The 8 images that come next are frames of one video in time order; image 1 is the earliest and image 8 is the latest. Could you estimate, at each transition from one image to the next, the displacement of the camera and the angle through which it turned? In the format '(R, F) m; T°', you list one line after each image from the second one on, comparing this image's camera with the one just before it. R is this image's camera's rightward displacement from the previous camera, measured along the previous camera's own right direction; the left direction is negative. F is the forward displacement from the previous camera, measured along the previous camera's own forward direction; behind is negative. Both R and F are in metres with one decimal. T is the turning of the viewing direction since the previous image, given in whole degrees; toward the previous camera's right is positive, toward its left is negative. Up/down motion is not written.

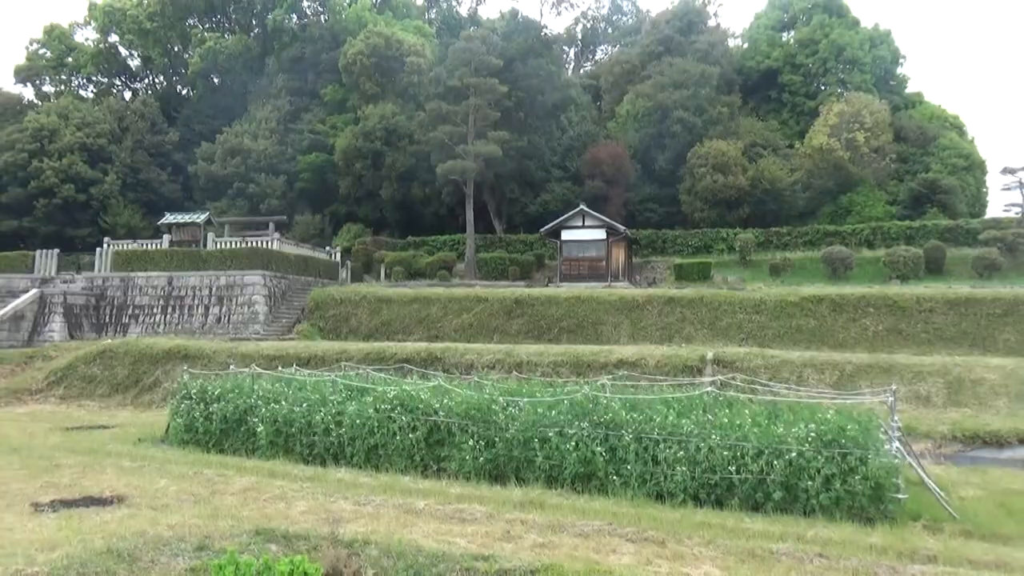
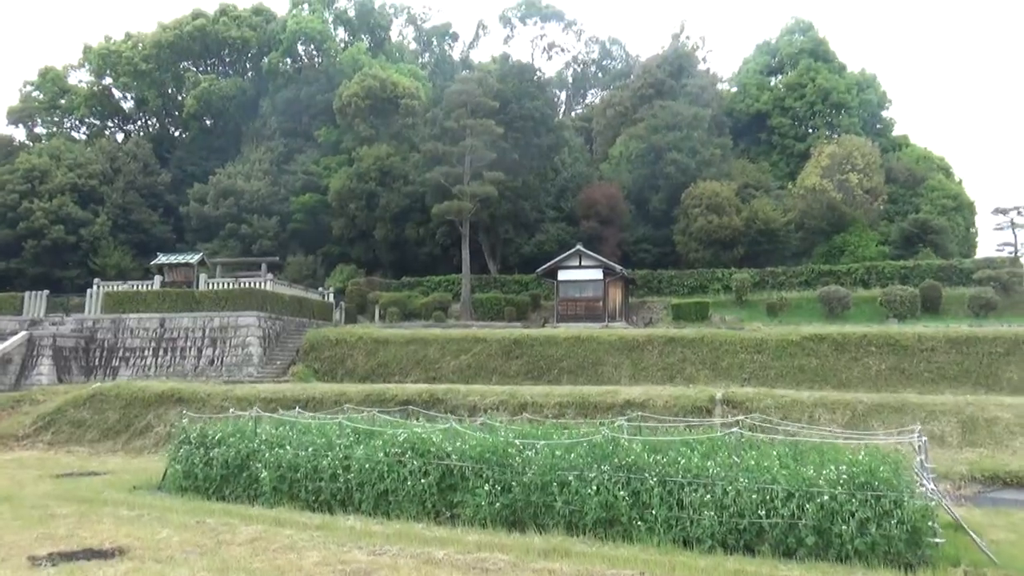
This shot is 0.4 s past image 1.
(-0.3, +0.2) m; +1°
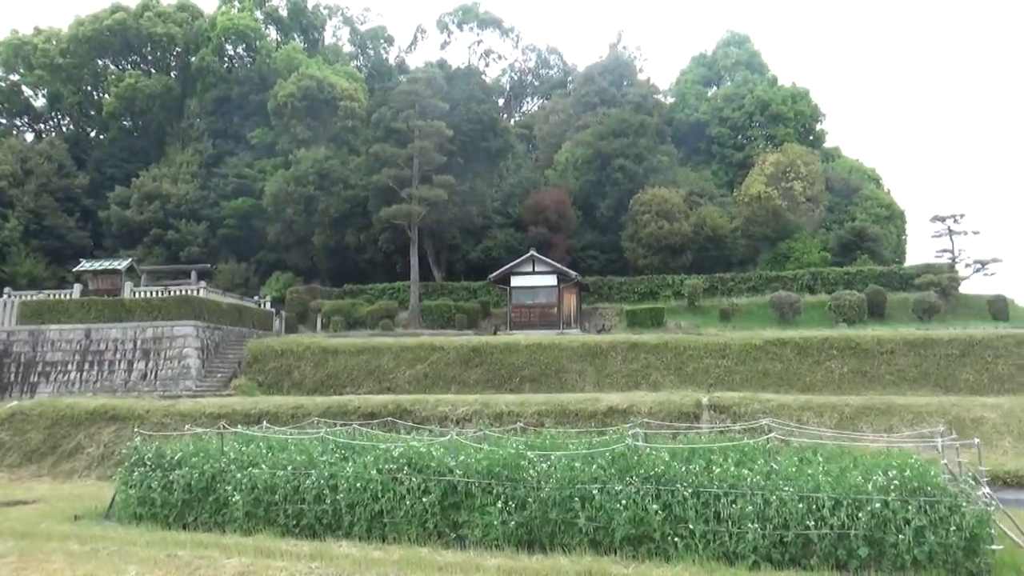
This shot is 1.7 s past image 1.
(-0.8, +0.7) m; +6°
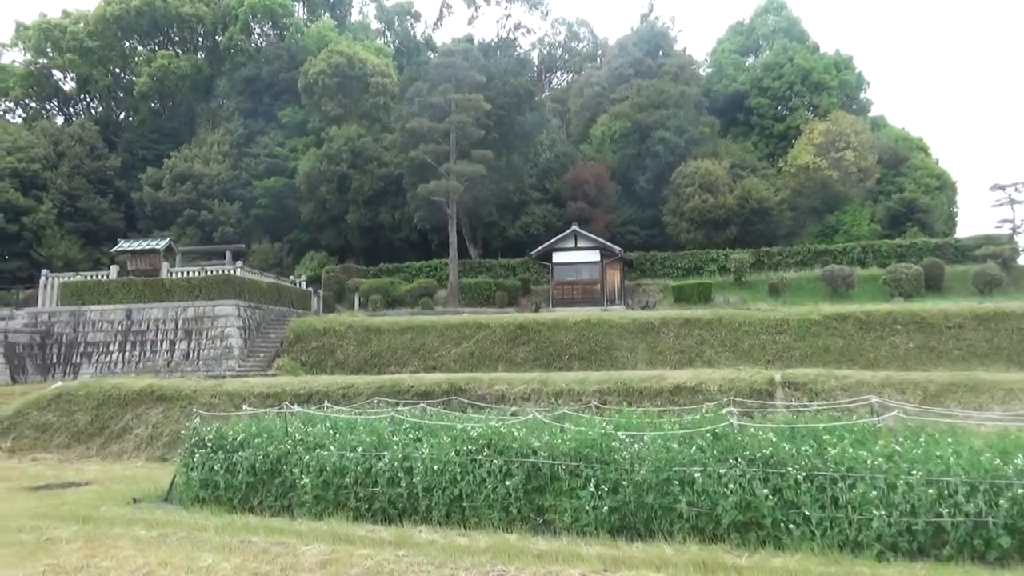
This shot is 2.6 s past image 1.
(-0.6, +0.5) m; -2°
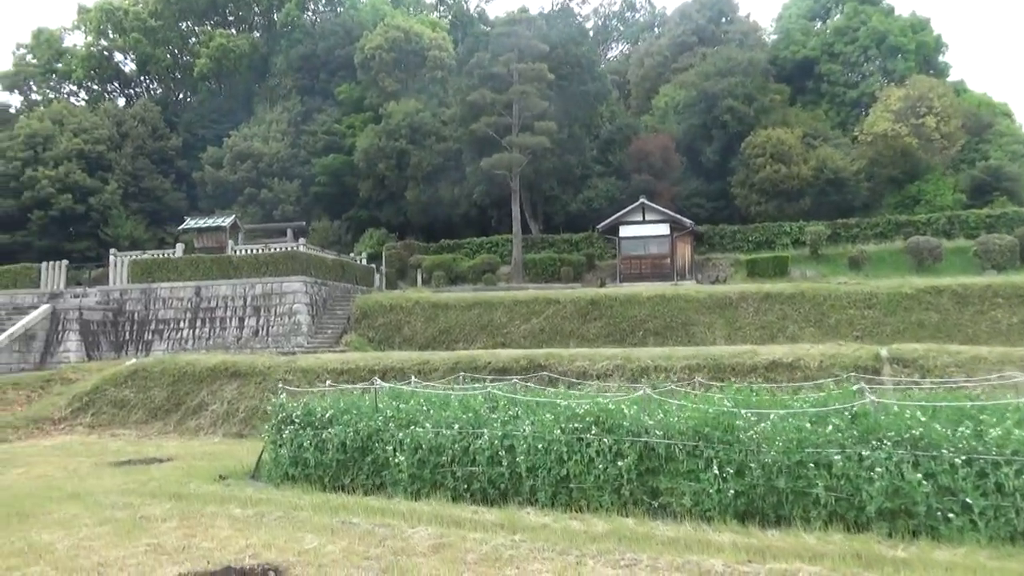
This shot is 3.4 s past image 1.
(-0.6, +0.5) m; -3°
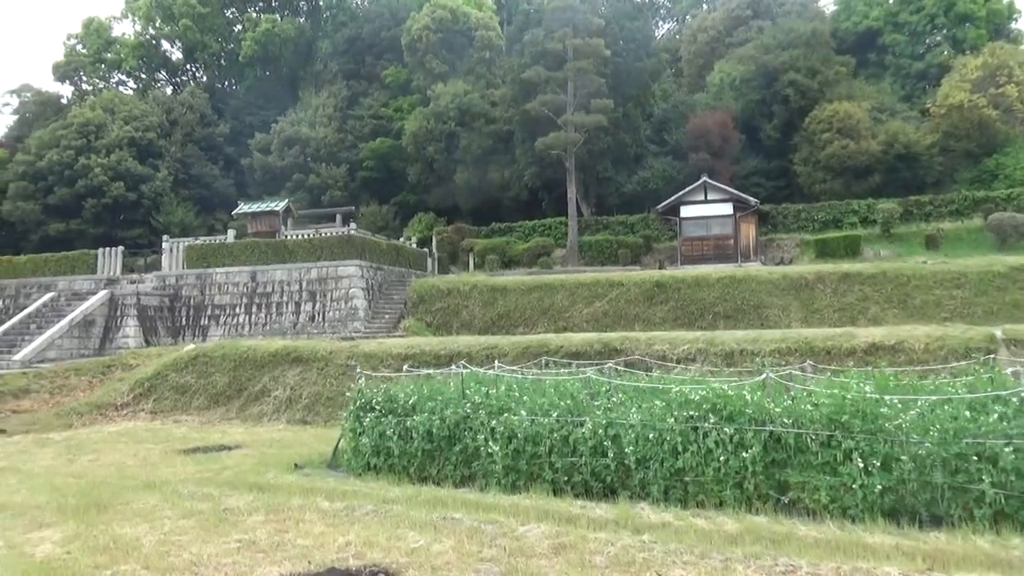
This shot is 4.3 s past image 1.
(-0.6, +0.6) m; -3°
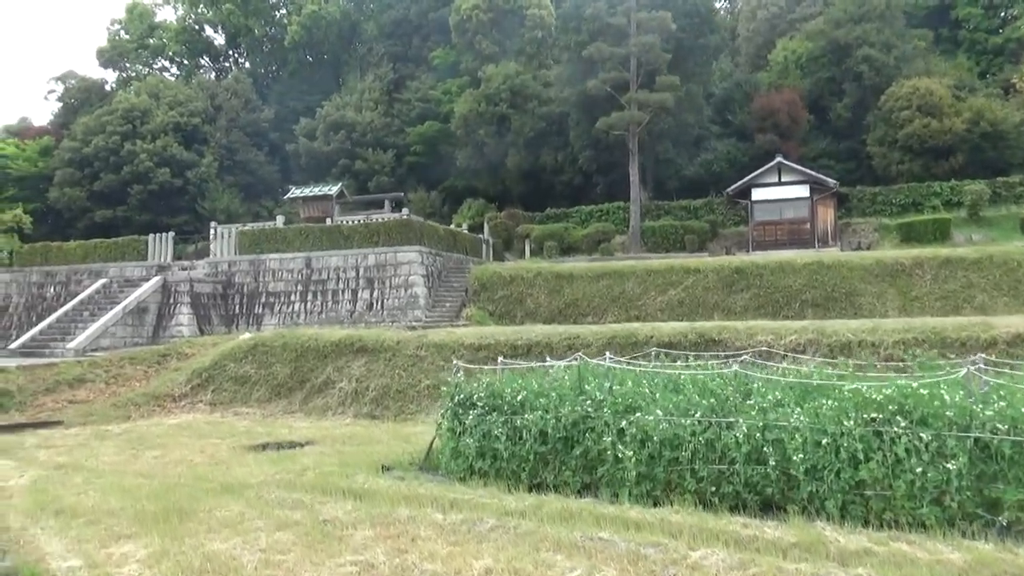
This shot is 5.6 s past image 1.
(-0.8, +0.9) m; -2°
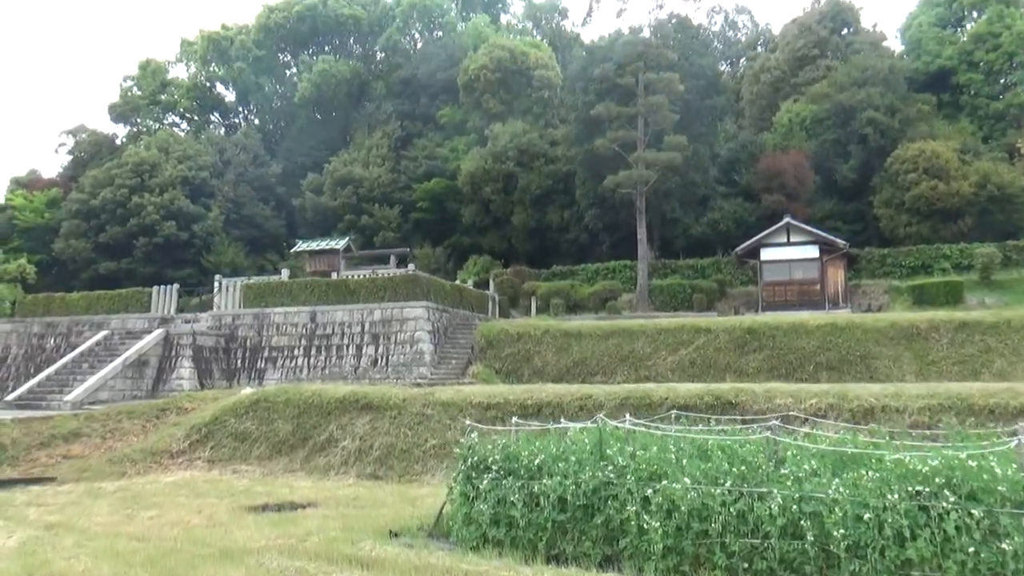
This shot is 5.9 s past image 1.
(-0.2, +0.2) m; 0°
